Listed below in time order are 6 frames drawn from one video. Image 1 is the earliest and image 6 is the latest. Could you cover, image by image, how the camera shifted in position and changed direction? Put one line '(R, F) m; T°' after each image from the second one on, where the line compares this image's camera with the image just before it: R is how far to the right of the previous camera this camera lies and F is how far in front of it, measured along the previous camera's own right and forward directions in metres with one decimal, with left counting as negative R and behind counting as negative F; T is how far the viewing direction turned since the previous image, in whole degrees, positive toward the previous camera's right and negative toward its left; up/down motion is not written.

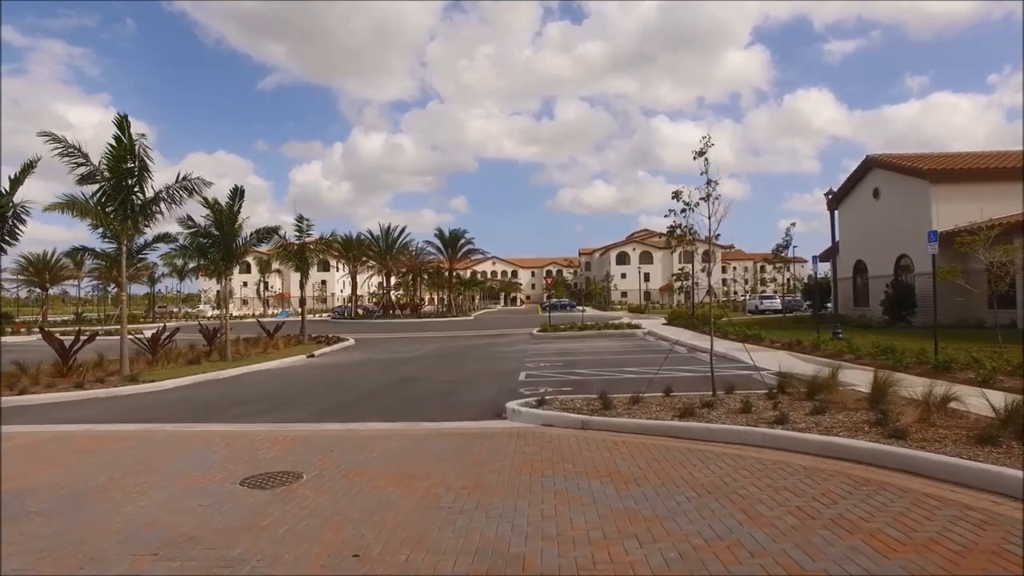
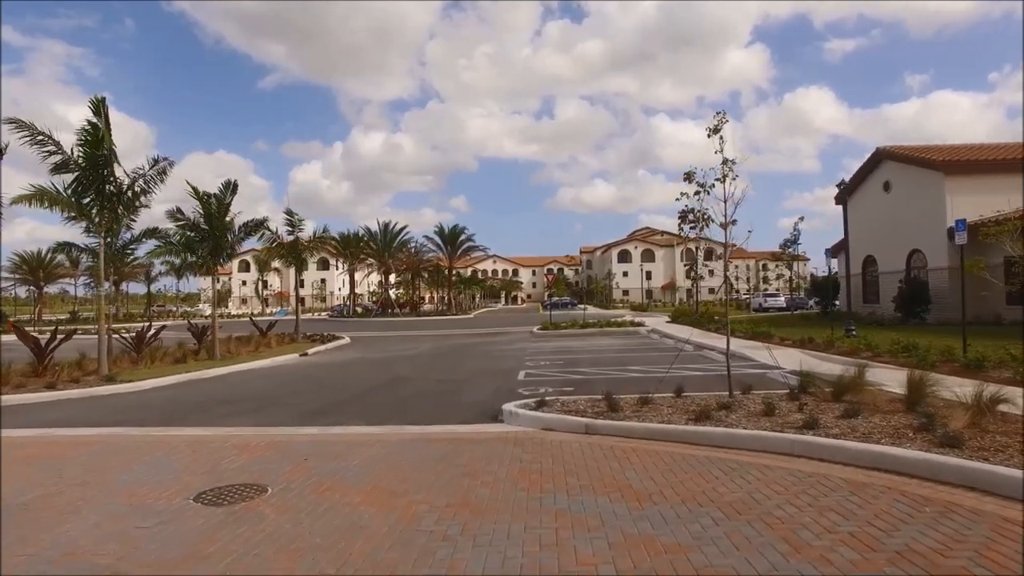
(+0.1, +0.8) m; 0°
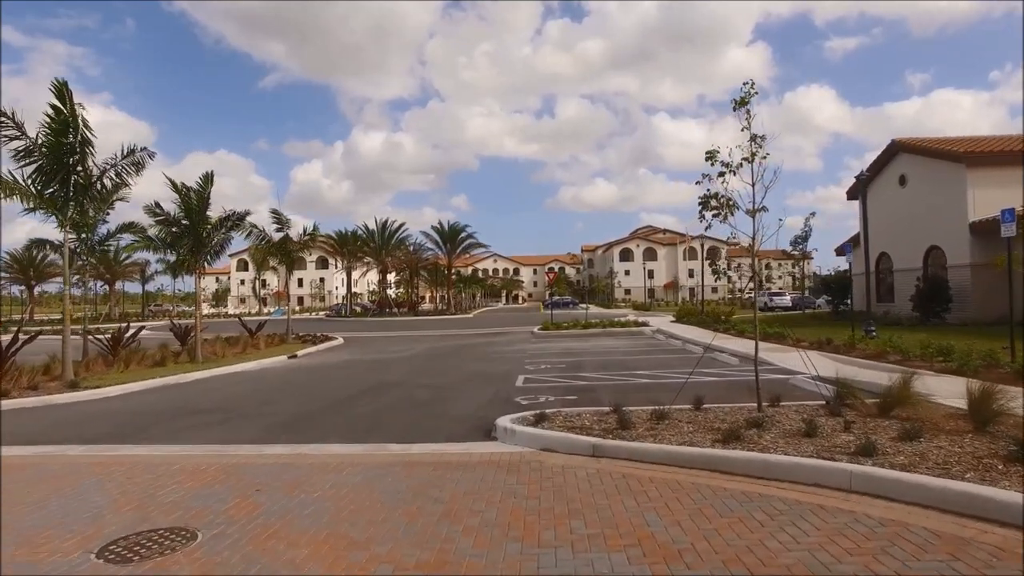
(+0.1, +1.2) m; 0°
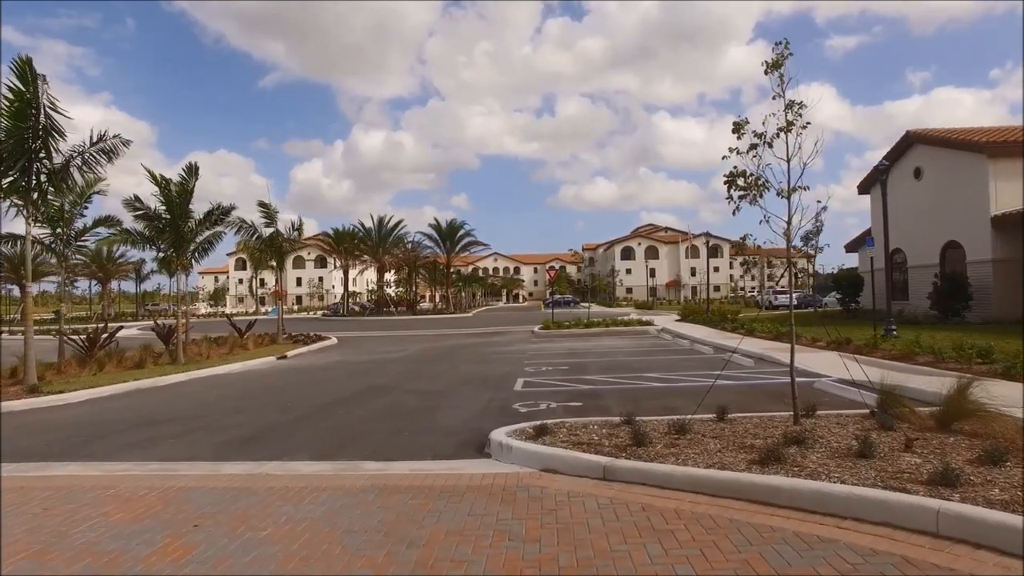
(+0.1, +1.0) m; 0°
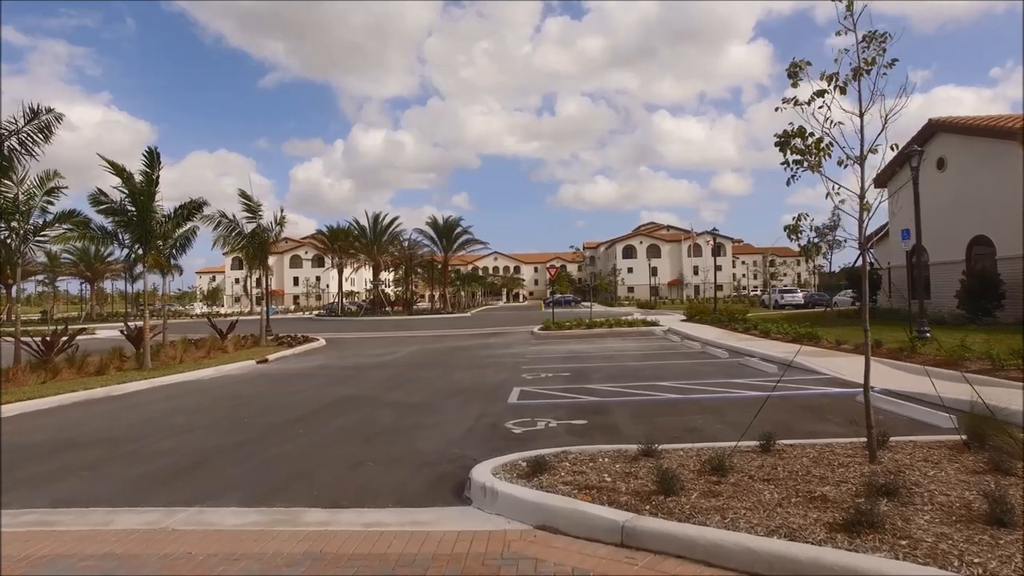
(+0.1, +1.6) m; 0°
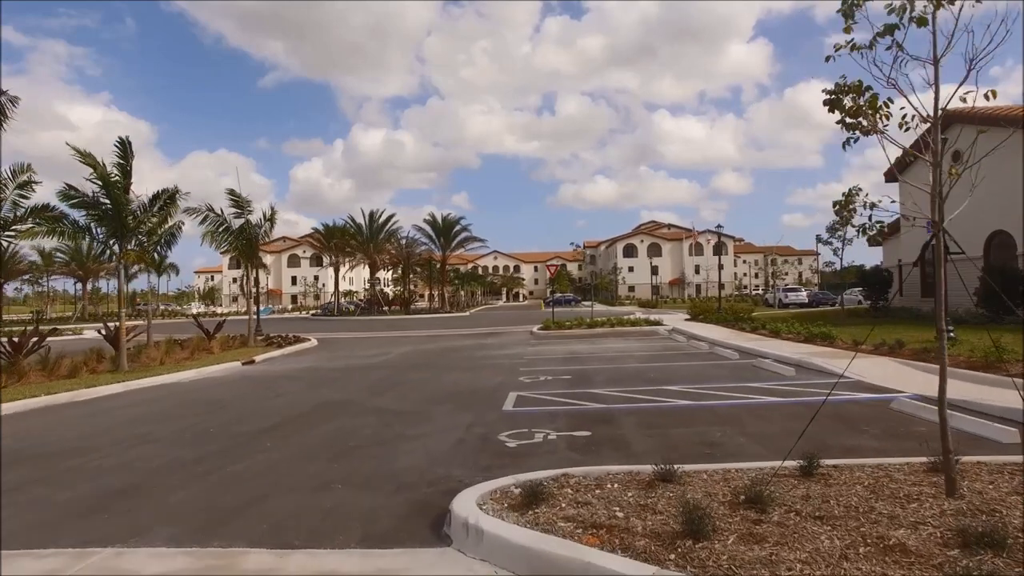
(+0.1, +1.0) m; 0°
